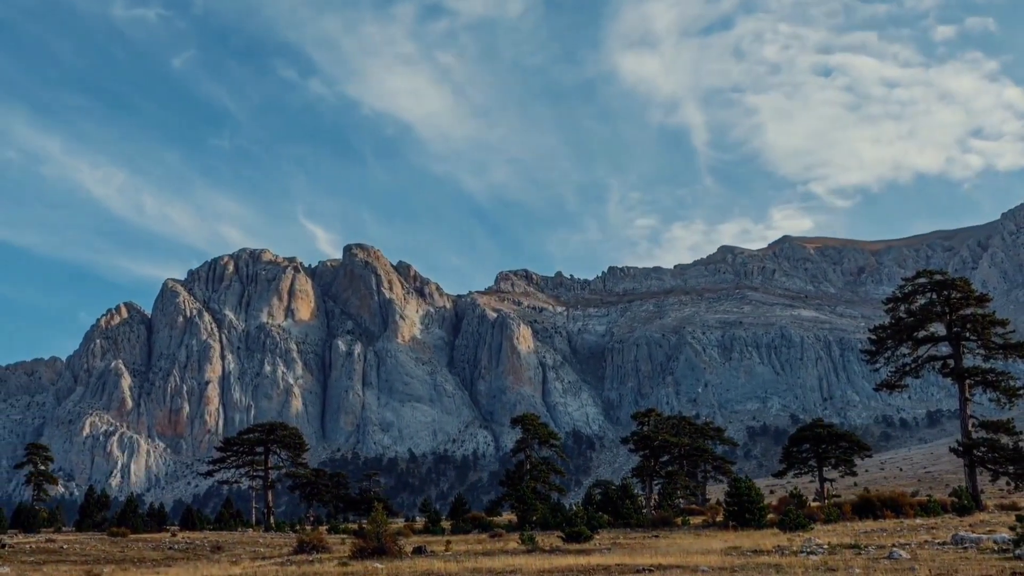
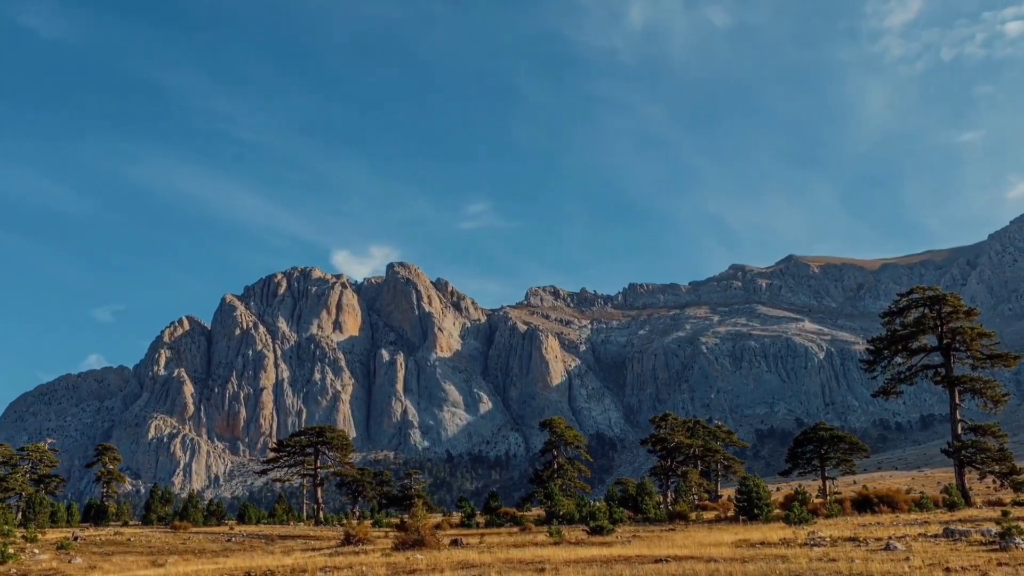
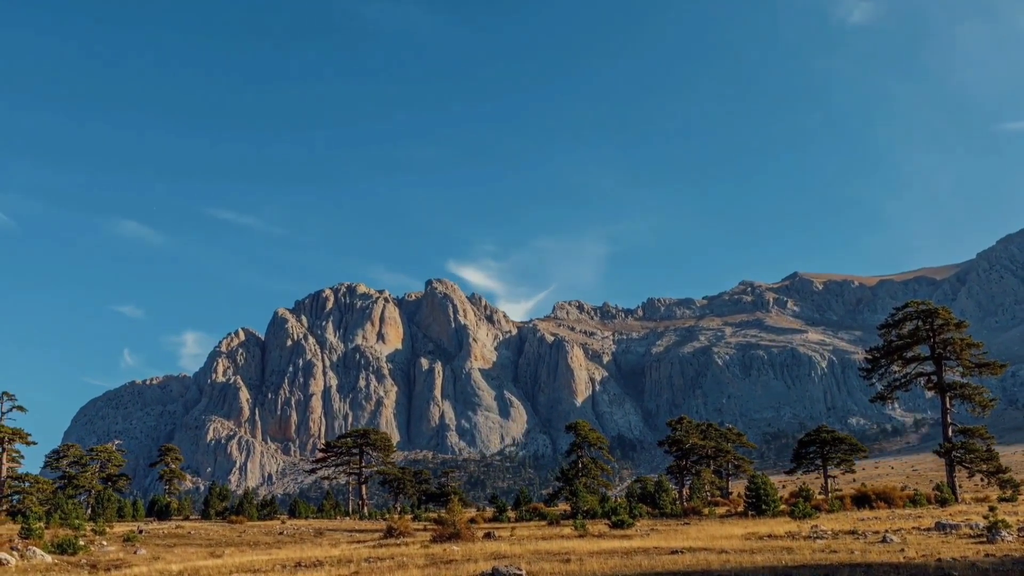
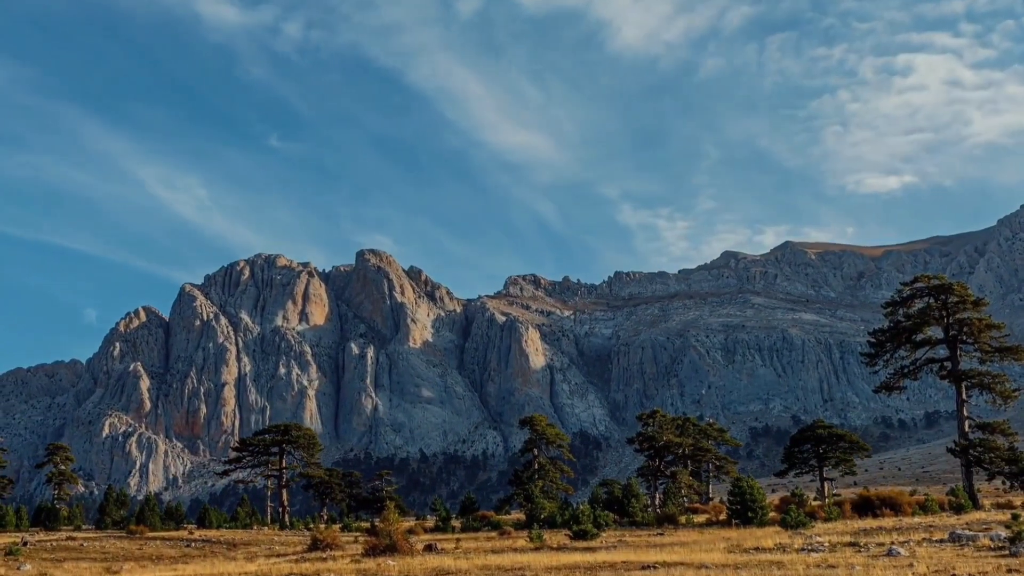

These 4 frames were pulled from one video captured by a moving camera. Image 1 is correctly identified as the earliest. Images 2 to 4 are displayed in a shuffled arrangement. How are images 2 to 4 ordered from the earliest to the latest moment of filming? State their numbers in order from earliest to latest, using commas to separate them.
4, 2, 3
